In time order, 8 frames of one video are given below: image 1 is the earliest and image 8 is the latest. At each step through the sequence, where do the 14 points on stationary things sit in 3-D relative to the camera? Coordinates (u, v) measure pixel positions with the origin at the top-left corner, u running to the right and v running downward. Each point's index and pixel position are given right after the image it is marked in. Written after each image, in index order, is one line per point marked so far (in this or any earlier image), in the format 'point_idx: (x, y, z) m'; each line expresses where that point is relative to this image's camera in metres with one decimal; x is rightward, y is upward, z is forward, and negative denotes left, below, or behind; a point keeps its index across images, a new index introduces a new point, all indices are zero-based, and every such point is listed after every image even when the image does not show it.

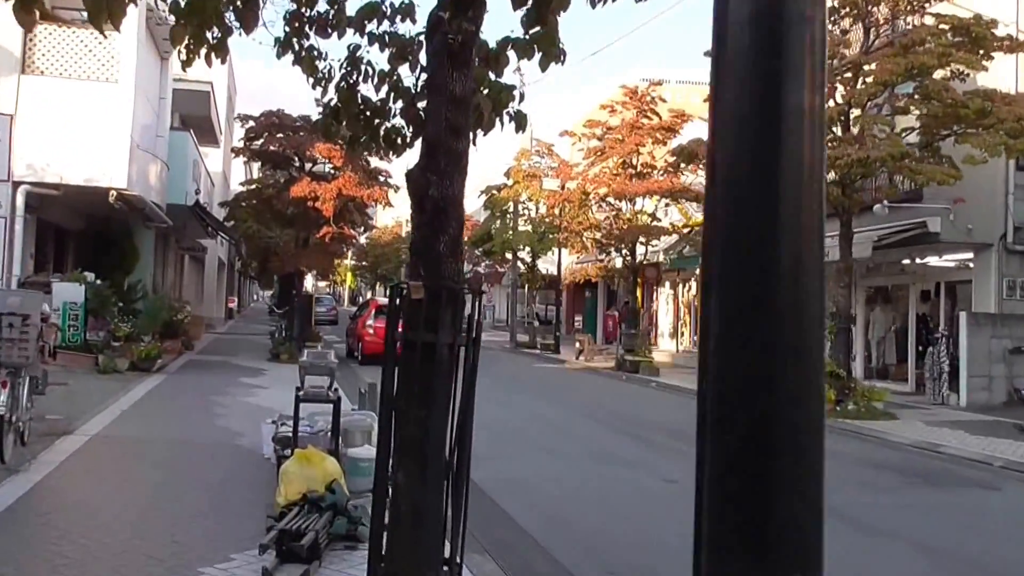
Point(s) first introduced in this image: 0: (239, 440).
0: (-2.9, -1.6, +10.5) m
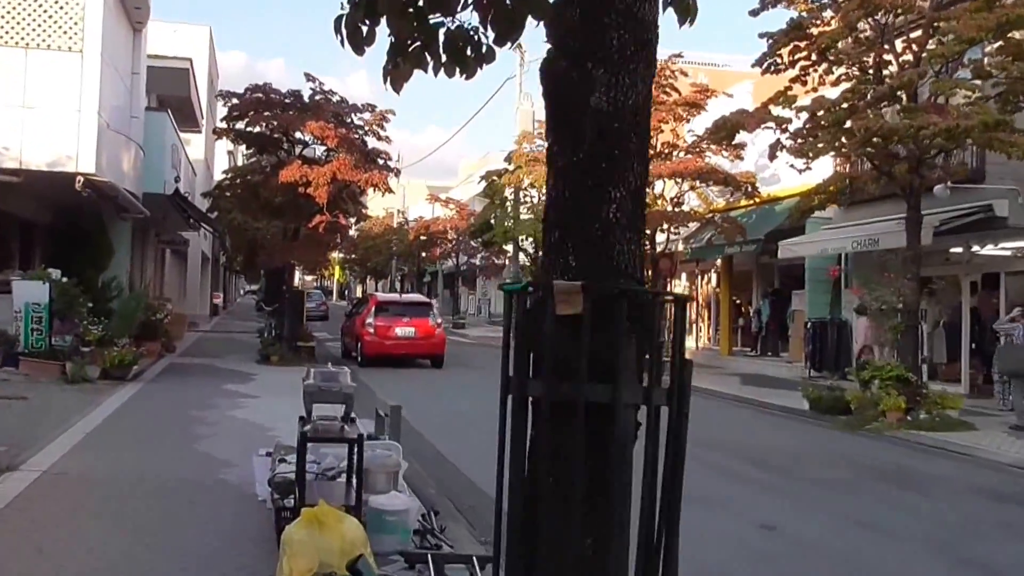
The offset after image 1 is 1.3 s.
0: (-2.5, -1.6, +8.6) m
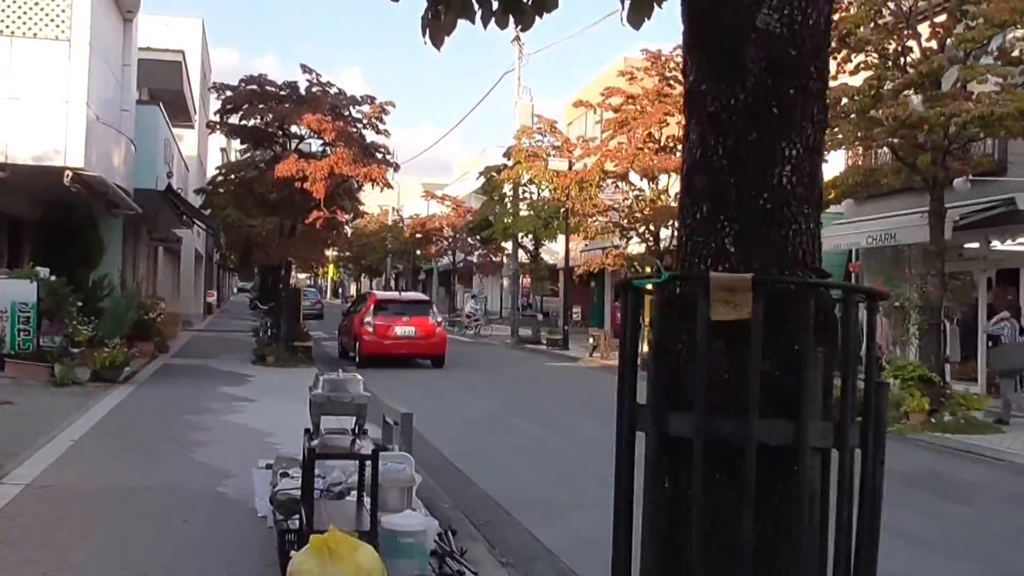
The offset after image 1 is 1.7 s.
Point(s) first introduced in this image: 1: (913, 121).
0: (-2.3, -1.6, +8.0) m
1: (+4.6, +1.9, +11.6) m
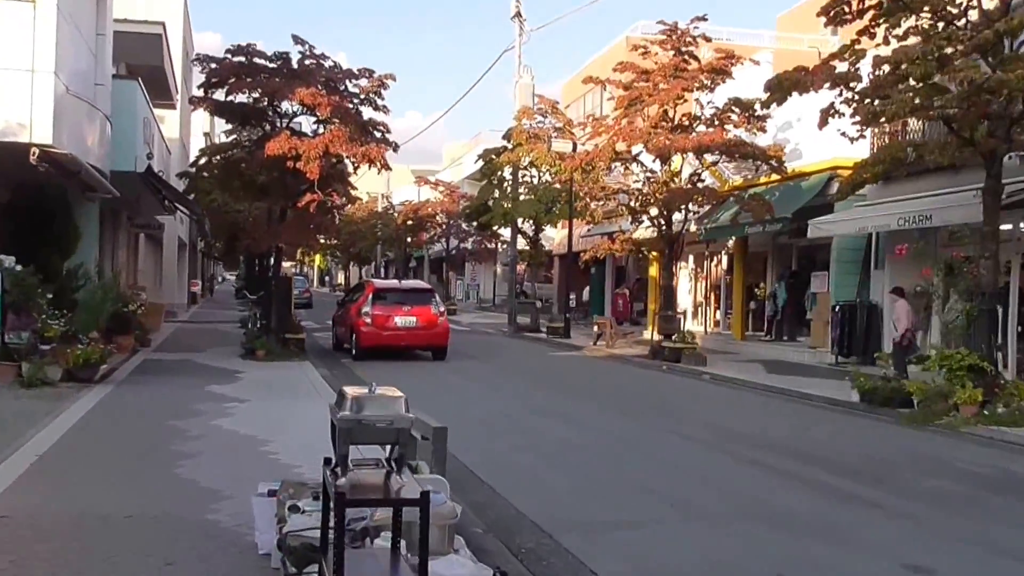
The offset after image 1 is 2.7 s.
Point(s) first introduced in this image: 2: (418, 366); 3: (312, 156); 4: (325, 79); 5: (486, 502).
0: (-2.0, -1.5, +6.7) m
1: (+4.9, +2.1, +10.3) m
2: (-1.8, -1.5, +19.6) m
3: (-3.6, +2.4, +18.0) m
4: (-3.6, +3.9, +18.9) m
5: (-0.2, -1.7, +7.8) m
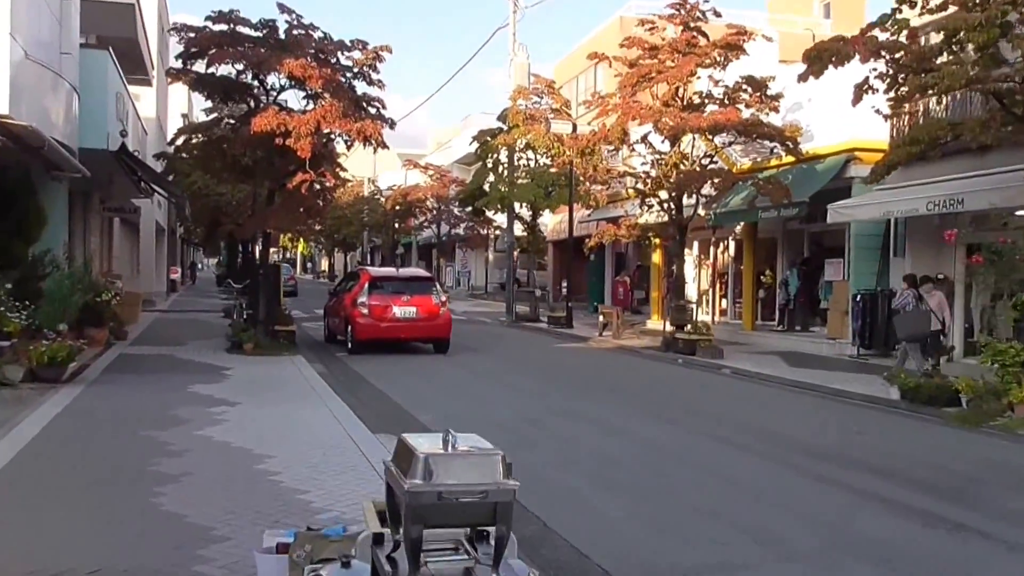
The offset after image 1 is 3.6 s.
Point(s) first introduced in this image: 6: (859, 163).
0: (-1.7, -1.5, +5.4) m
1: (+5.1, +2.2, +9.1) m
2: (-1.7, -1.3, +18.3) m
3: (-3.5, +2.6, +16.7) m
4: (-3.5, +4.2, +17.5) m
5: (+0.1, -1.6, +6.5) m
6: (+6.9, +2.5, +19.9) m
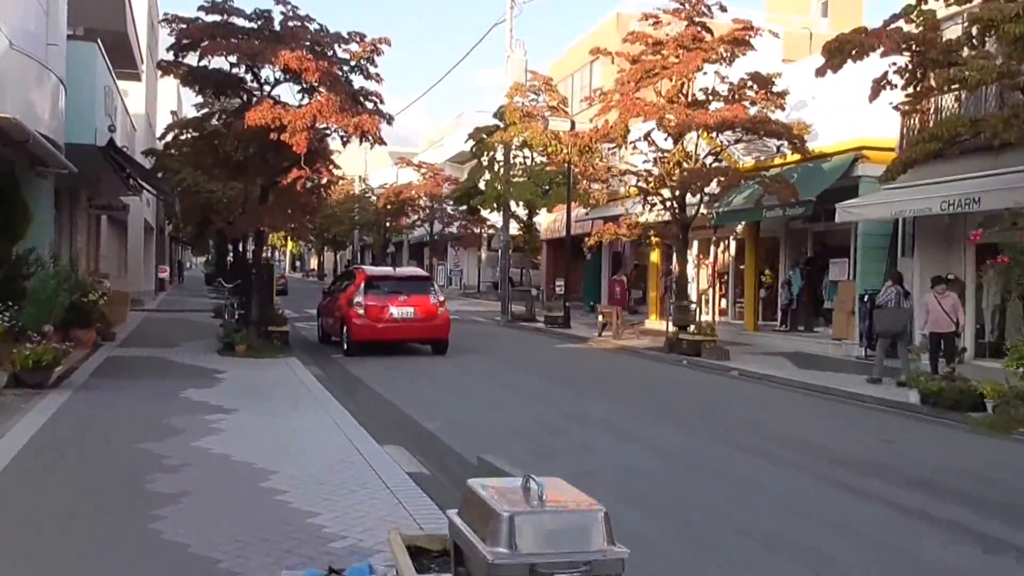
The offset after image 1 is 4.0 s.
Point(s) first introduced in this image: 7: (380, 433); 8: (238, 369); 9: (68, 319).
0: (-1.5, -1.5, +4.9) m
1: (+5.3, +2.2, +8.6) m
2: (-1.7, -1.3, +17.7) m
3: (-3.4, +2.6, +16.1) m
4: (-3.4, +4.2, +17.0) m
5: (+0.3, -1.6, +6.0) m
6: (+6.9, +2.5, +19.5) m
7: (-1.4, -1.6, +10.8) m
8: (-4.1, -1.2, +14.8) m
9: (-7.4, -0.5, +16.7) m
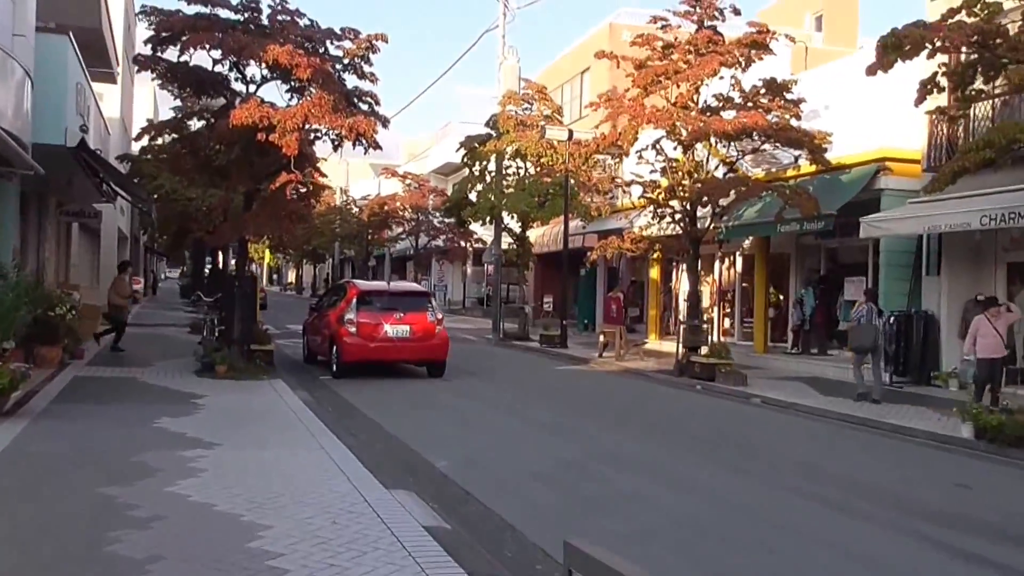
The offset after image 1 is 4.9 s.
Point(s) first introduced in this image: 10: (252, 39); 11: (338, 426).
0: (-1.1, -1.6, +3.5) m
1: (+5.6, +2.0, +7.5) m
2: (-1.6, -1.6, +16.4) m
3: (-3.3, +2.3, +14.8) m
4: (-3.3, +3.9, +15.7) m
5: (+0.6, -1.8, +4.7) m
6: (+7.0, +2.1, +18.4) m
7: (-1.2, -1.7, +9.5) m
8: (-3.9, -1.4, +13.4) m
9: (-7.3, -0.7, +15.3) m
10: (-4.0, +3.8, +15.2) m
11: (-2.1, -1.6, +11.8) m
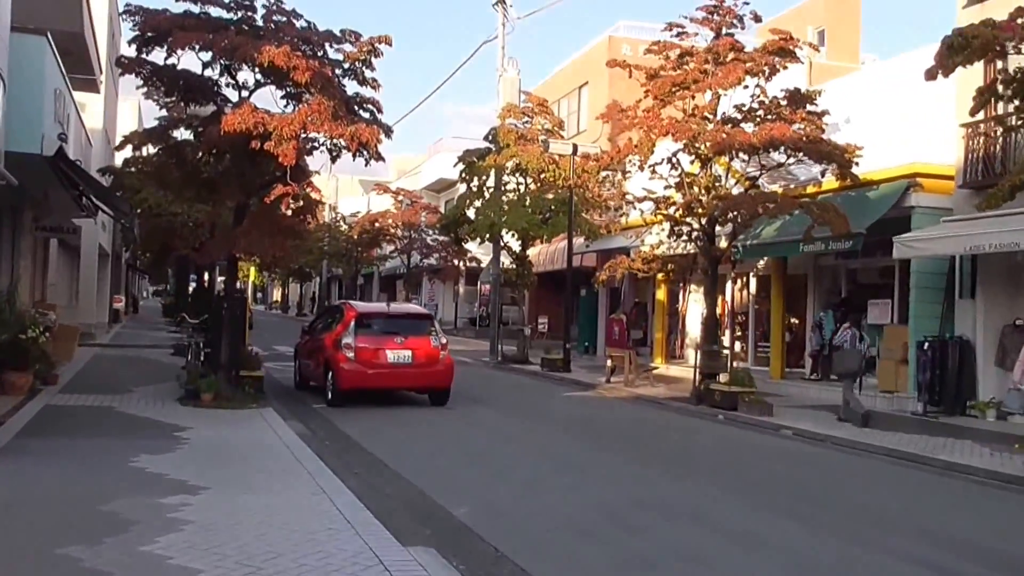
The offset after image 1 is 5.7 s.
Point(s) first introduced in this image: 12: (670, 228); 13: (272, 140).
0: (-0.8, -1.6, +2.3) m
1: (+5.9, +1.8, +6.5) m
2: (-1.5, -1.9, +15.2) m
3: (-3.1, +2.1, +13.6) m
4: (-3.1, +3.6, +14.5) m
5: (+1.0, -1.9, +3.5) m
6: (+7.1, +1.7, +17.4) m
7: (-0.9, -1.9, +8.3) m
8: (-3.7, -1.7, +12.1) m
9: (-7.1, -1.0, +13.9) m
10: (-3.8, +3.5, +14.0) m
11: (-1.8, -1.9, +10.6) m
12: (+3.0, +1.2, +19.2) m
13: (-3.3, +2.0, +13.7) m
